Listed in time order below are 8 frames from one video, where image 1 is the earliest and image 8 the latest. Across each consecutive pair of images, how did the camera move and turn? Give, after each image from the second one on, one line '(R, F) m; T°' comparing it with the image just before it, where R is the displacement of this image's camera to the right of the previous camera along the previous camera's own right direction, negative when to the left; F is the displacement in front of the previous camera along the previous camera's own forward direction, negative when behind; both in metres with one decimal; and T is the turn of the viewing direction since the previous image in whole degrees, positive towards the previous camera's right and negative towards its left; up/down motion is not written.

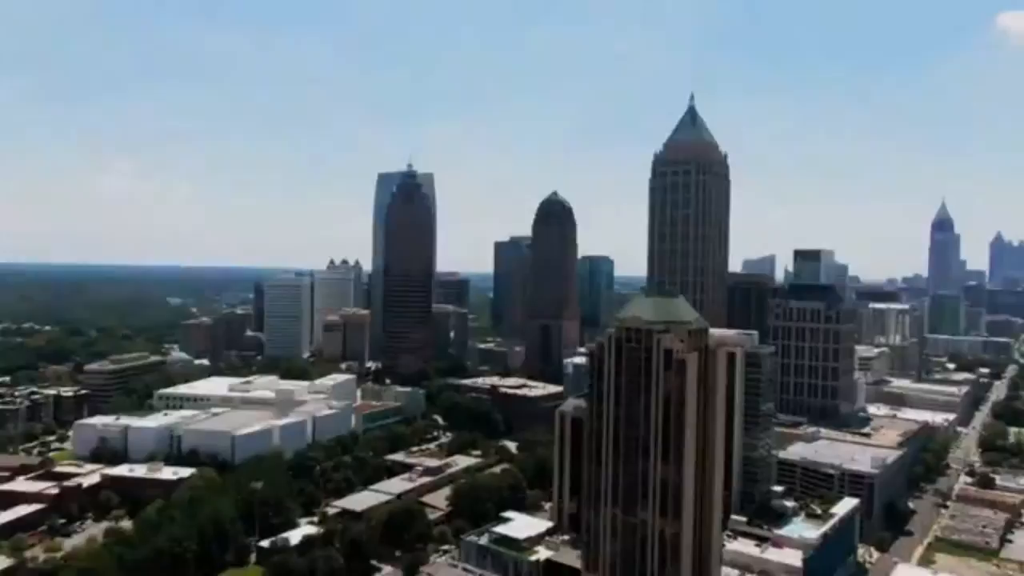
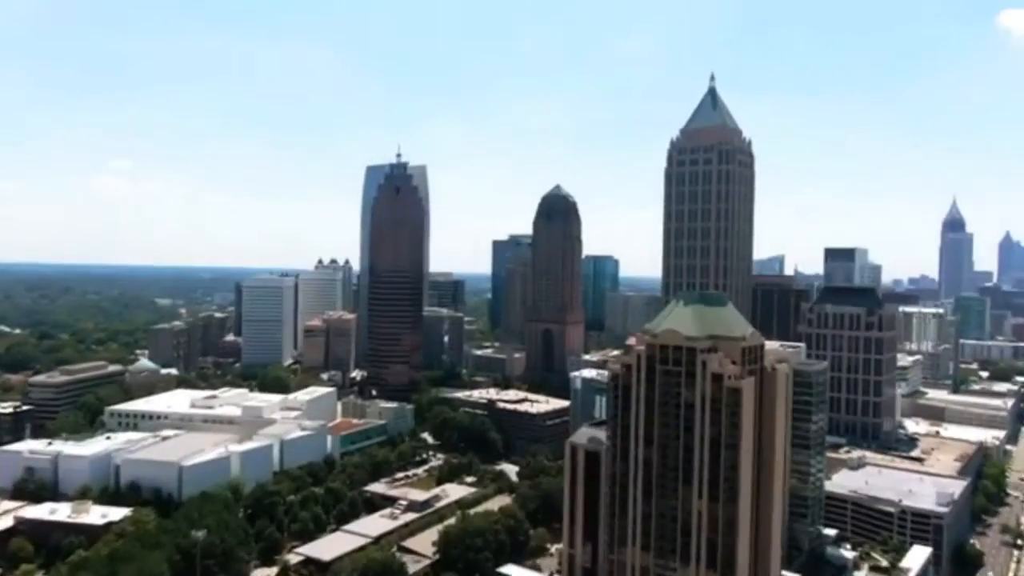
(-0.1, +10.6) m; 0°
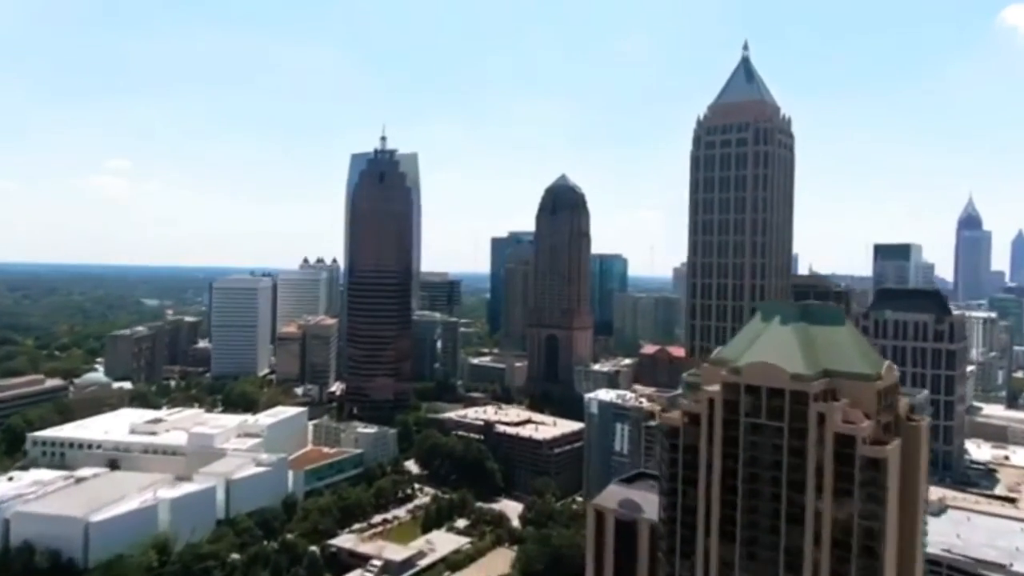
(-0.1, +12.8) m; 0°
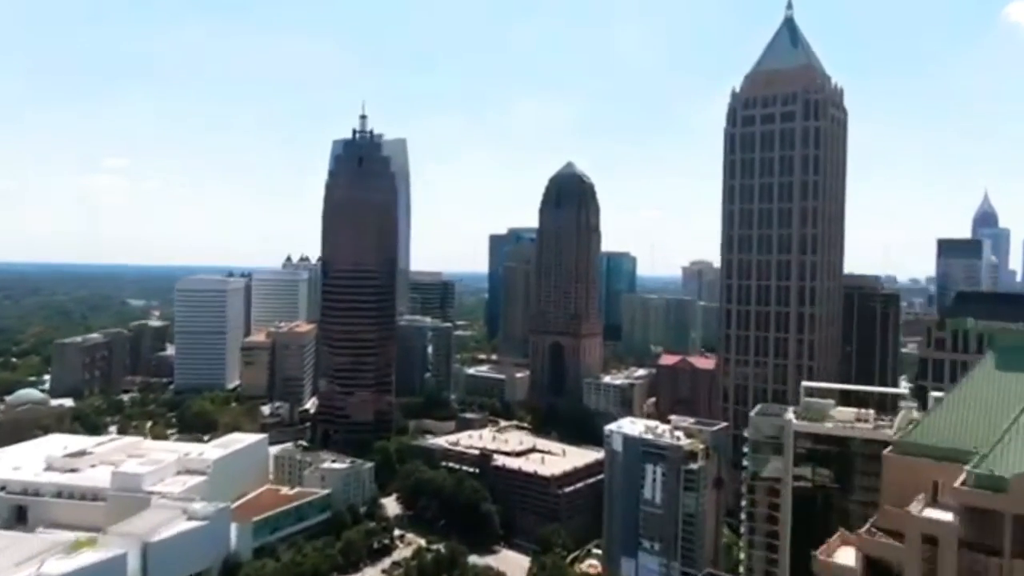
(-0.1, +12.3) m; 0°
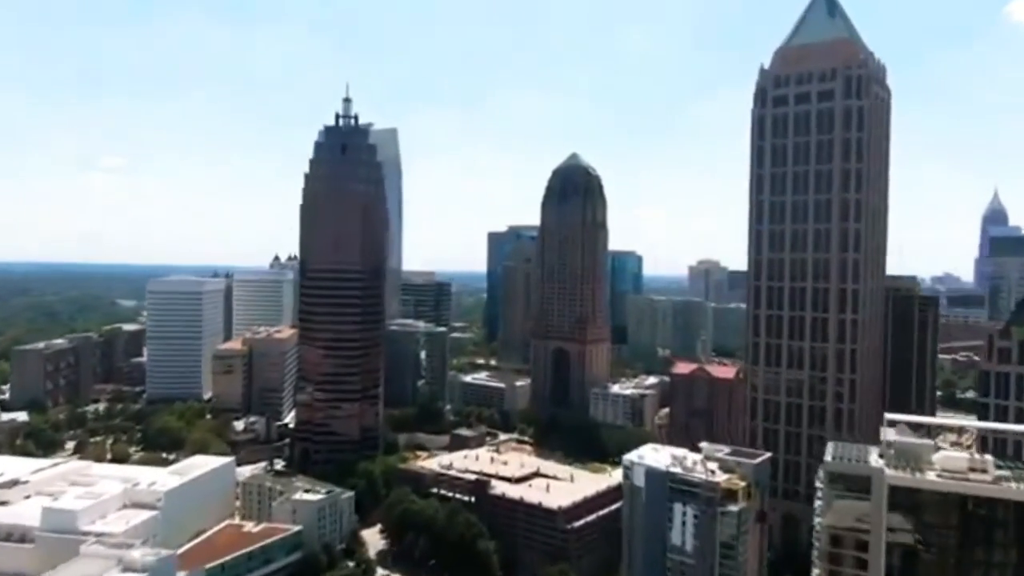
(-0.1, +7.6) m; 0°
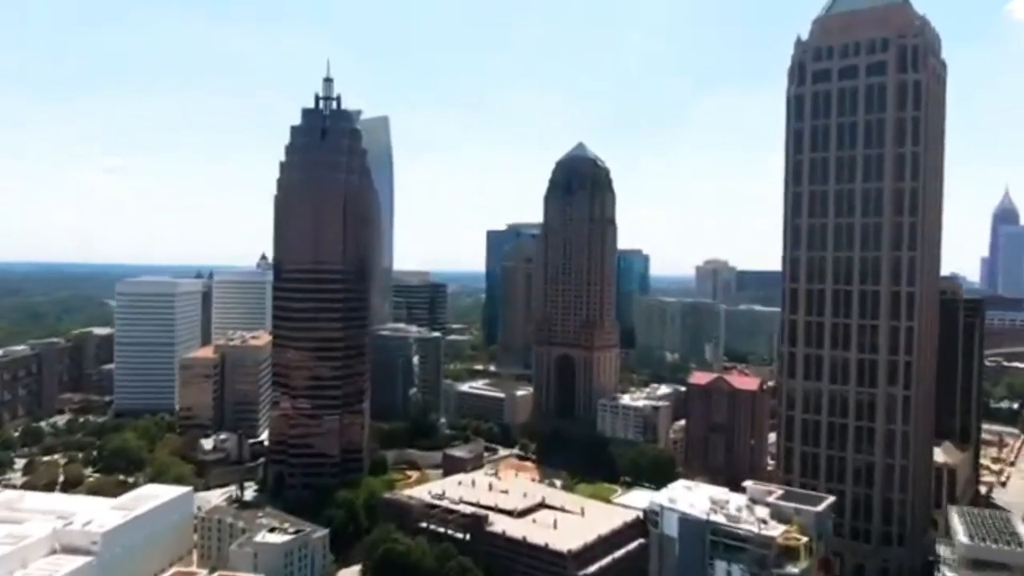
(-0.1, +7.4) m; 0°
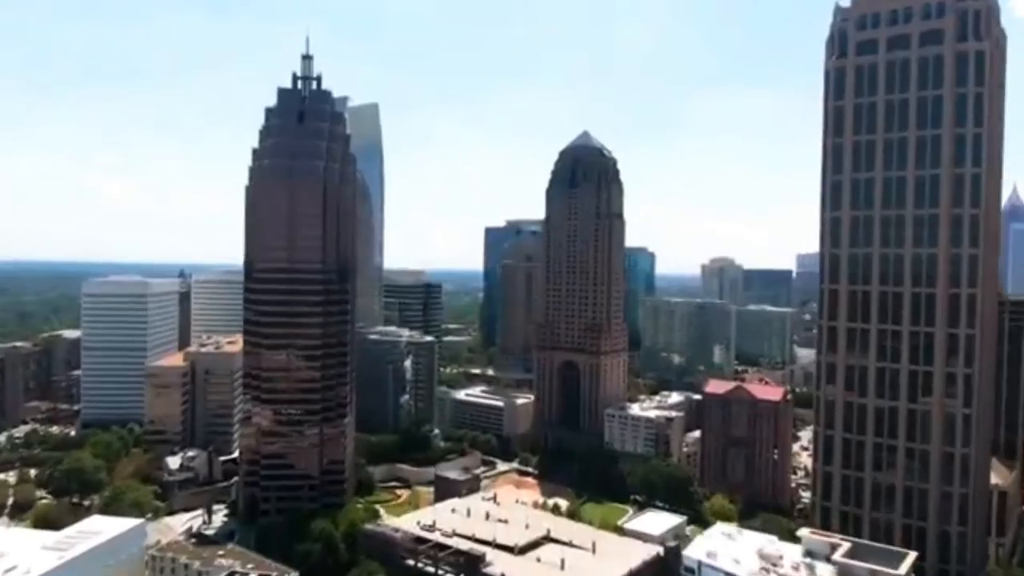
(-0.1, +6.3) m; 0°
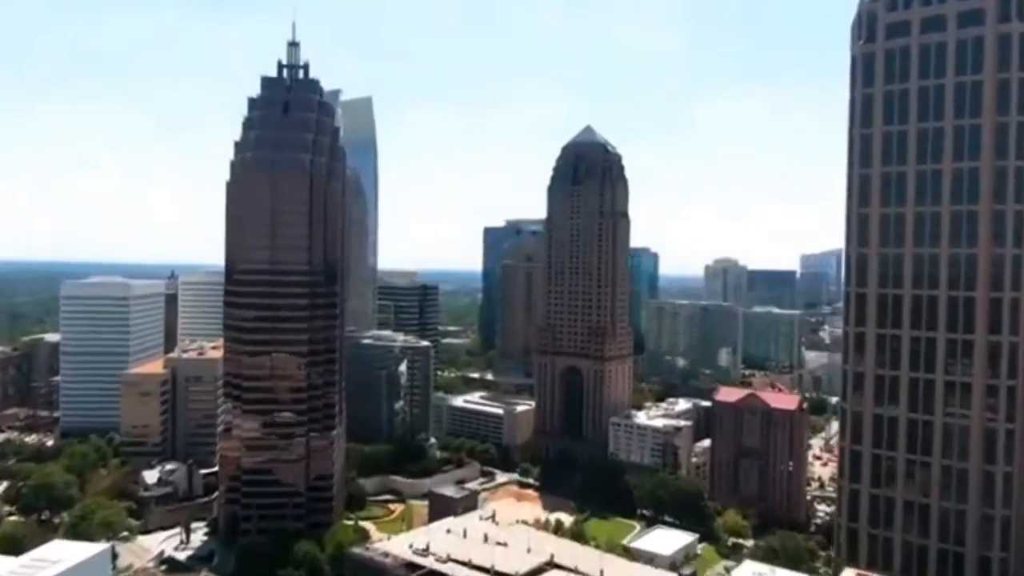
(-0.1, +3.5) m; 0°
